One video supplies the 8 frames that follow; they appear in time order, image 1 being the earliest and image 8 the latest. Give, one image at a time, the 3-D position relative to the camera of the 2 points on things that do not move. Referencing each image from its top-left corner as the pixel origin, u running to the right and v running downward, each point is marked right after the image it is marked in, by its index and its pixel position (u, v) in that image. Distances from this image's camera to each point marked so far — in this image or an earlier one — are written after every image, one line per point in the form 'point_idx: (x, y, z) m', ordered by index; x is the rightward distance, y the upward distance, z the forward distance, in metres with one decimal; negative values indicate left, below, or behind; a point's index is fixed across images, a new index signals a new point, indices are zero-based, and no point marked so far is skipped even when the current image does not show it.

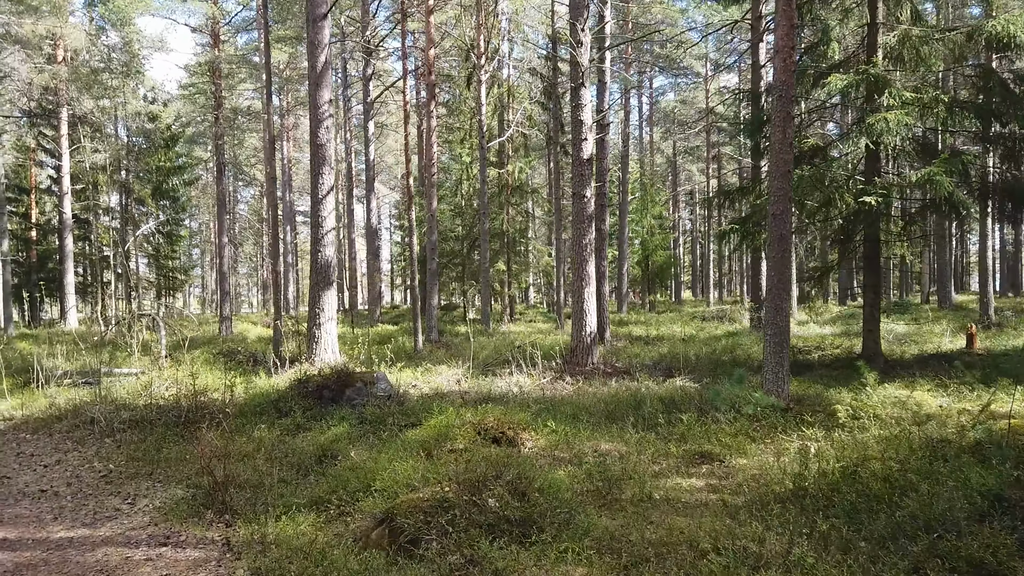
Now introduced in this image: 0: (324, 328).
0: (-2.1, -0.5, +8.6) m
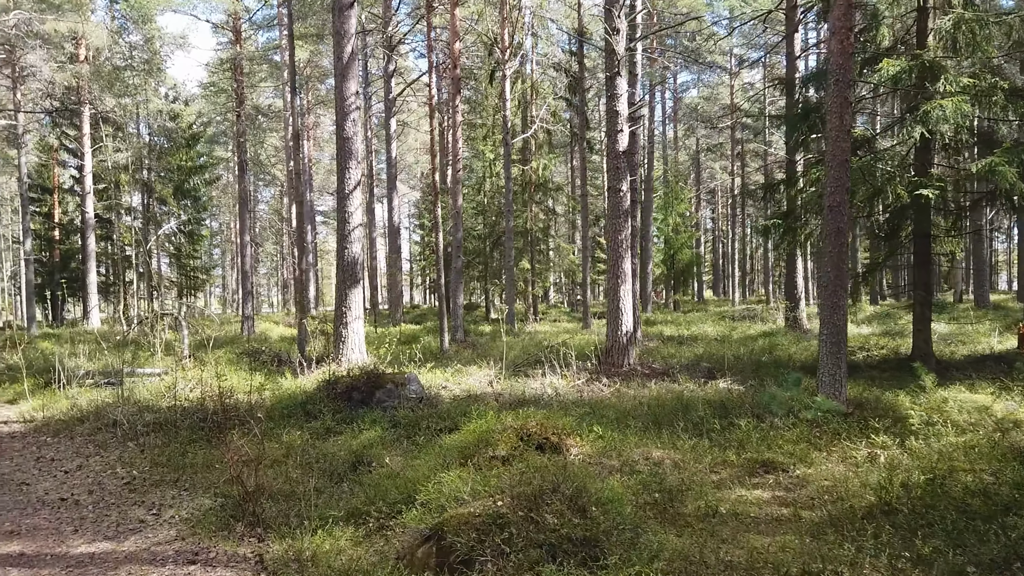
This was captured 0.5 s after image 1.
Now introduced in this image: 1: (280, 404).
0: (-1.8, -0.4, +8.4) m
1: (-2.0, -1.0, +6.4) m
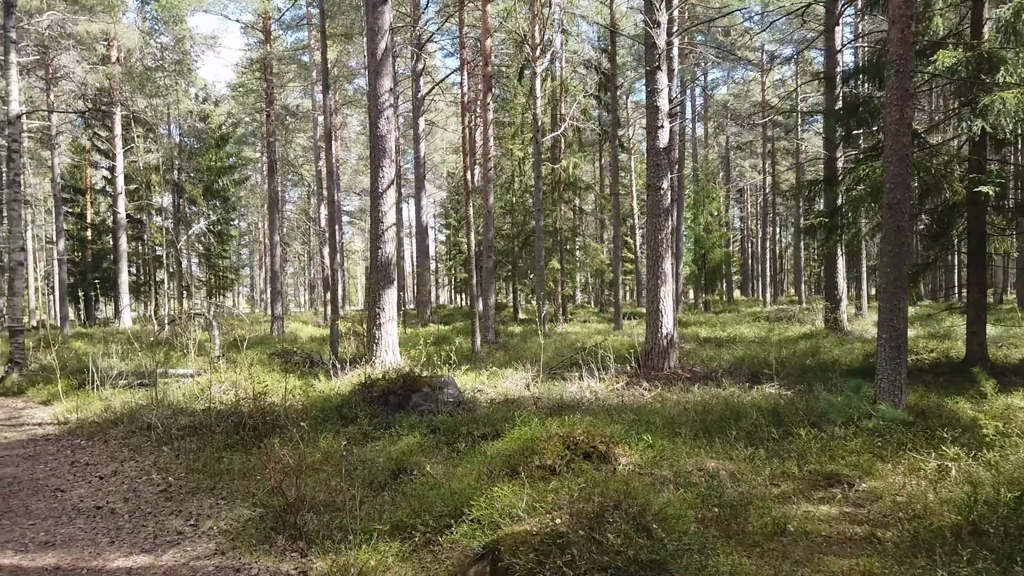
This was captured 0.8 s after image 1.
0: (-1.4, -0.4, +8.2) m
1: (-1.6, -1.0, +6.3) m
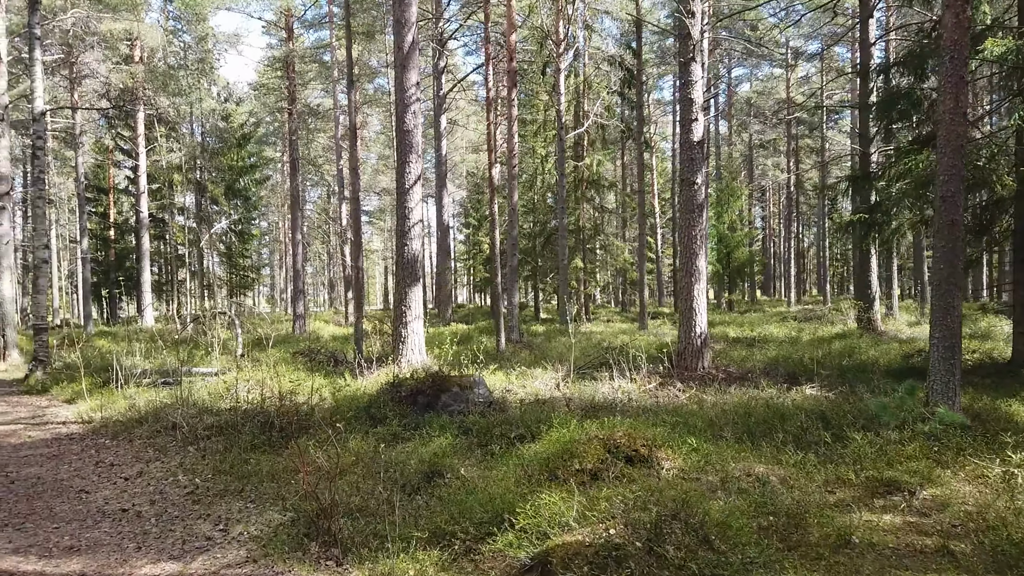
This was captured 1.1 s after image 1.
0: (-1.1, -0.4, +8.1) m
1: (-1.4, -1.0, +6.1) m
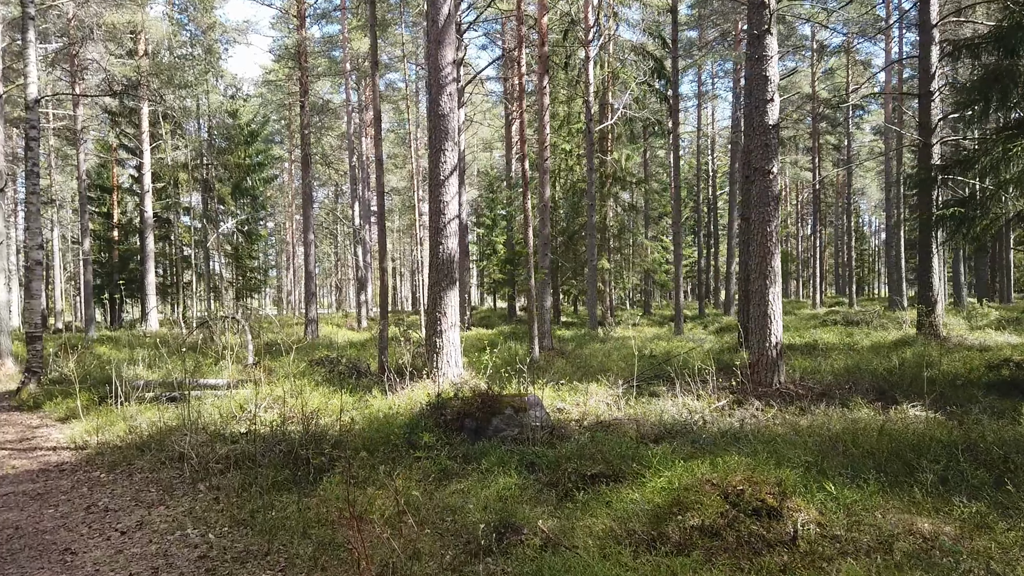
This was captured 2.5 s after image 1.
0: (-0.6, -0.5, +7.2) m
1: (-0.9, -1.0, +5.3) m
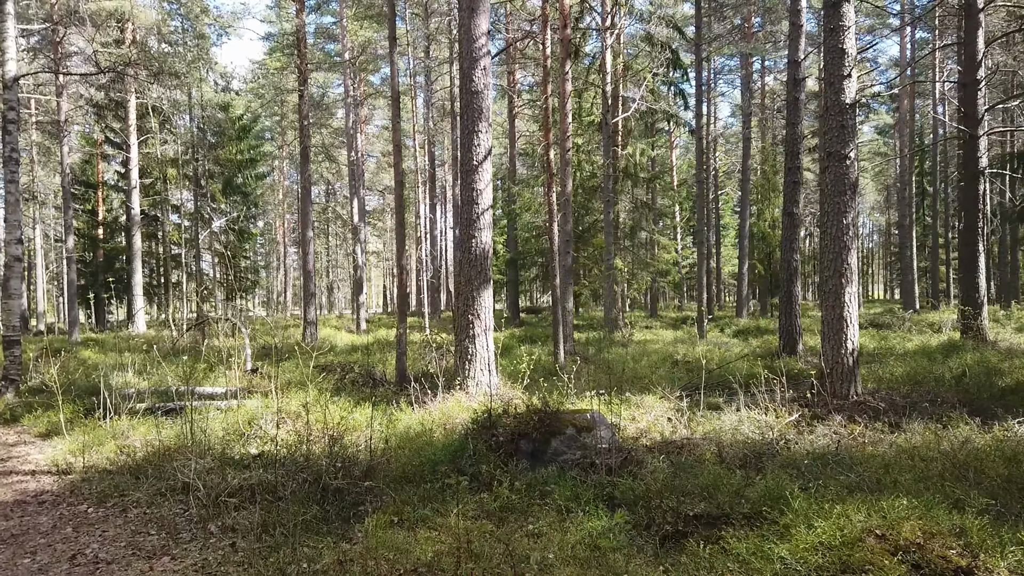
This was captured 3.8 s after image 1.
0: (-0.3, -0.4, +6.4) m
1: (-0.5, -1.0, +4.5) m
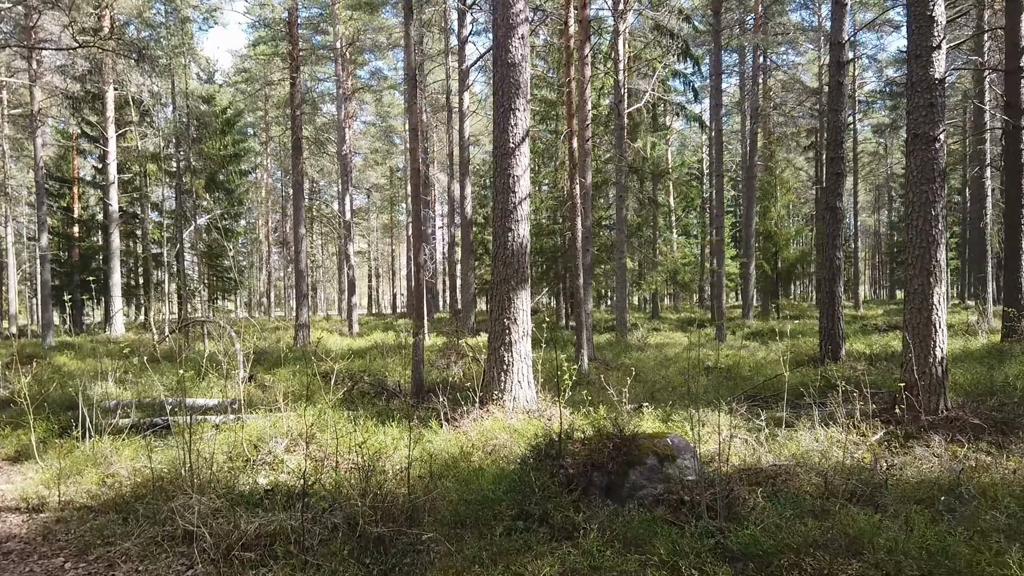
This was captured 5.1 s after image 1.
0: (0.0, -0.5, +5.6) m
1: (-0.2, -1.0, +3.7) m
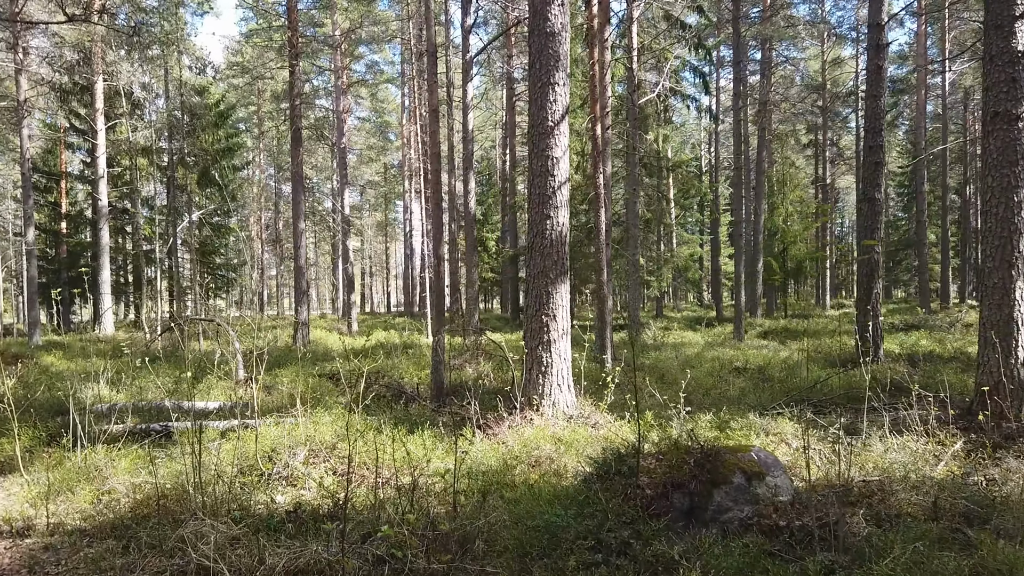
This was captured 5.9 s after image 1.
0: (+0.3, -0.4, +5.1) m
1: (+0.1, -1.0, +3.1) m
